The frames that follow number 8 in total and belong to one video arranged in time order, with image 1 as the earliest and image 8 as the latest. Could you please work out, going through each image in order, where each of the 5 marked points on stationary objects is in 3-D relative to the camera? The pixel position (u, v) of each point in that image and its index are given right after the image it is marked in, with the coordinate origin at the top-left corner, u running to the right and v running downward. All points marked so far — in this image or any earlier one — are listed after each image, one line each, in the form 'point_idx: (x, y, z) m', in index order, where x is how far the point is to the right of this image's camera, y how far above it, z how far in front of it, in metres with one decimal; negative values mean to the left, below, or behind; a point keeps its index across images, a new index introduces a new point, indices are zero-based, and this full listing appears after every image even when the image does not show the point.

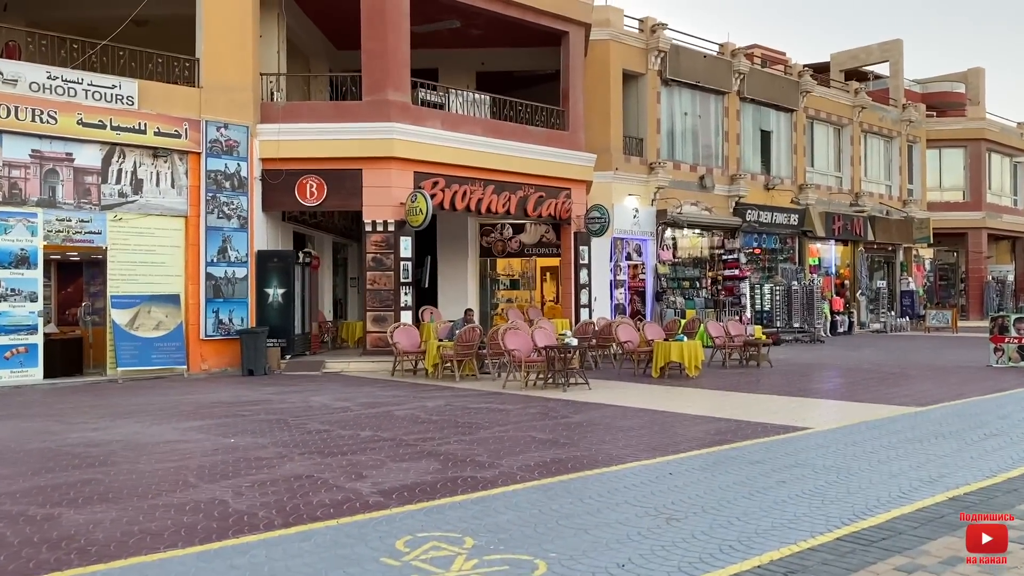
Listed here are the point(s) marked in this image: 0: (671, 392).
0: (+2.3, -1.5, +12.5) m
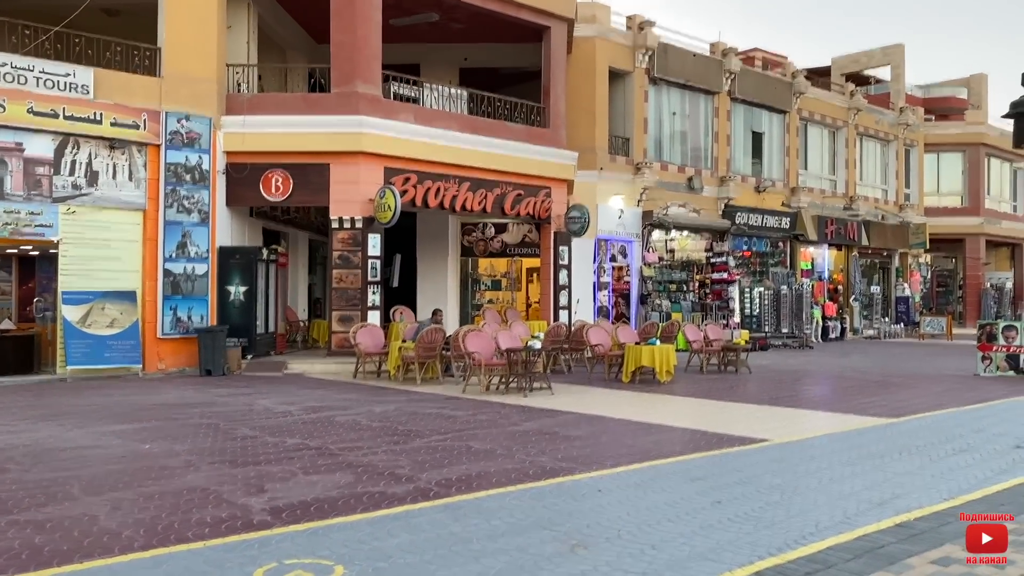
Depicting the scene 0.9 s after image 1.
0: (+1.7, -1.5, +12.0) m
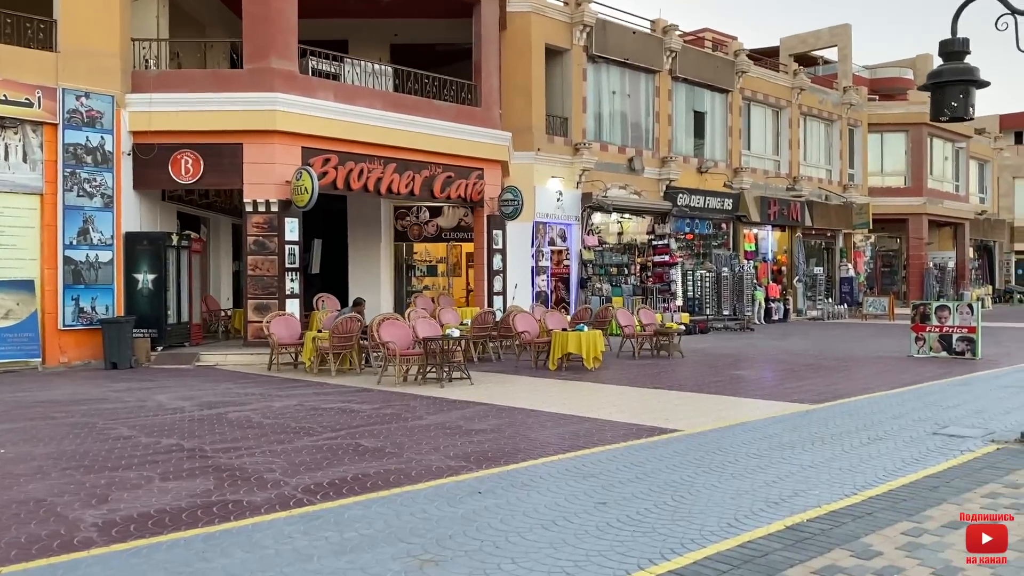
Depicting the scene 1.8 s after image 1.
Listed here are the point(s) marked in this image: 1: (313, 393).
0: (+0.6, -1.3, +11.5) m
1: (-2.4, -1.3, +10.6) m
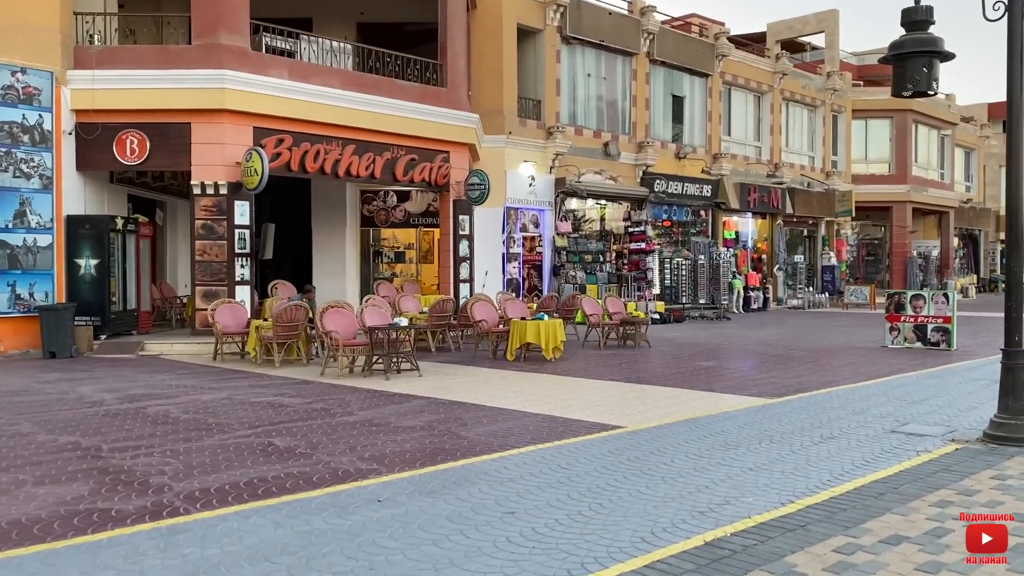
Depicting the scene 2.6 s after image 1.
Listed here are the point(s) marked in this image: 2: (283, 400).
0: (0.0, -1.1, +11.0) m
1: (-3.0, -1.1, +10.1) m
2: (-2.3, -1.1, +8.9) m
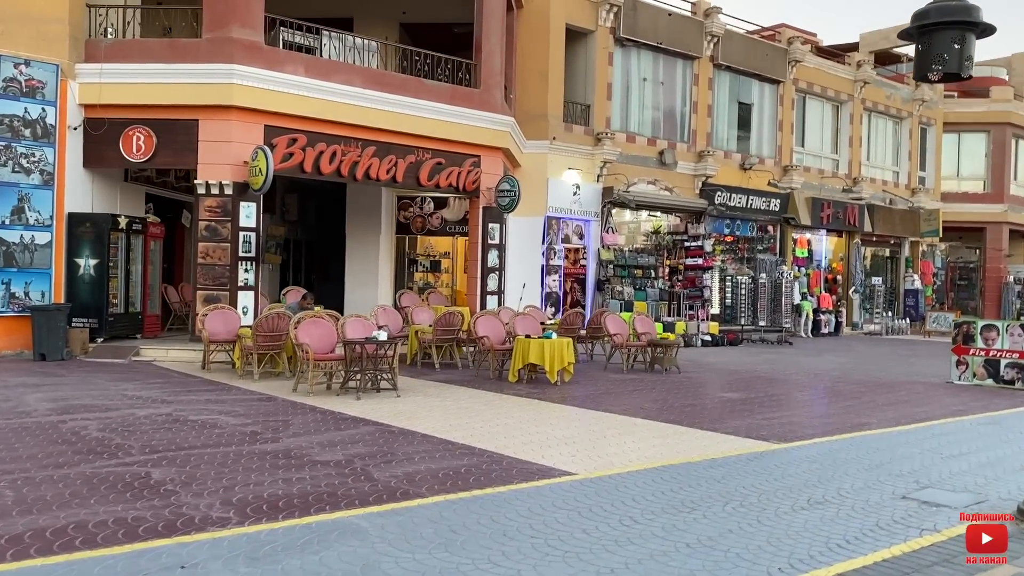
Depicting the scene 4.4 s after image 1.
0: (-0.1, -1.3, +9.8) m
1: (-3.2, -1.2, +9.2) m
2: (-2.6, -1.2, +8.0) m
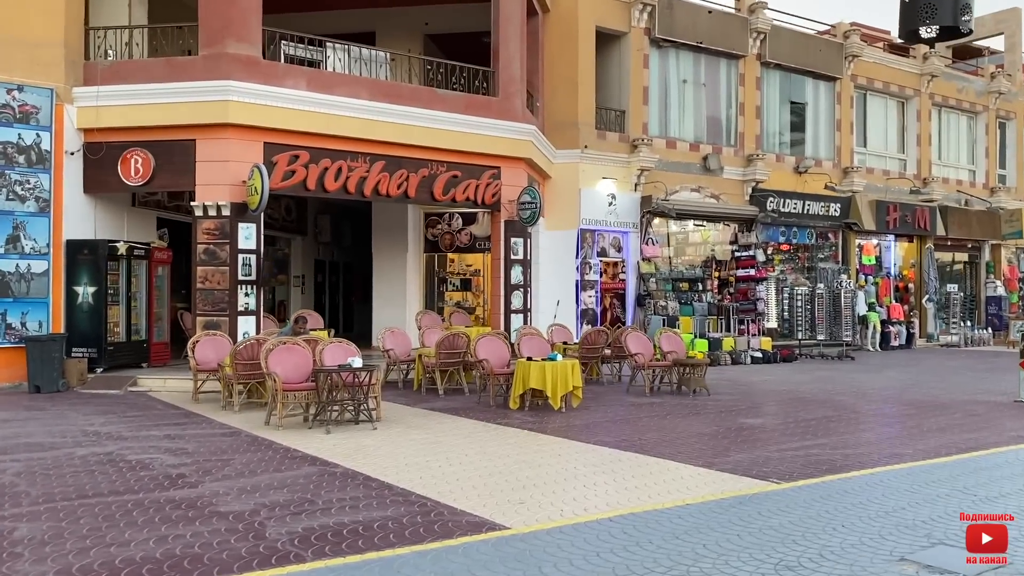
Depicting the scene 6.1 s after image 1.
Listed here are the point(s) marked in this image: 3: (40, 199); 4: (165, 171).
0: (-0.2, -1.5, +8.9) m
1: (-3.3, -1.4, +8.6) m
2: (-2.9, -1.4, +7.3) m
3: (-6.7, +1.3, +12.7) m
4: (-5.1, +1.7, +13.1) m
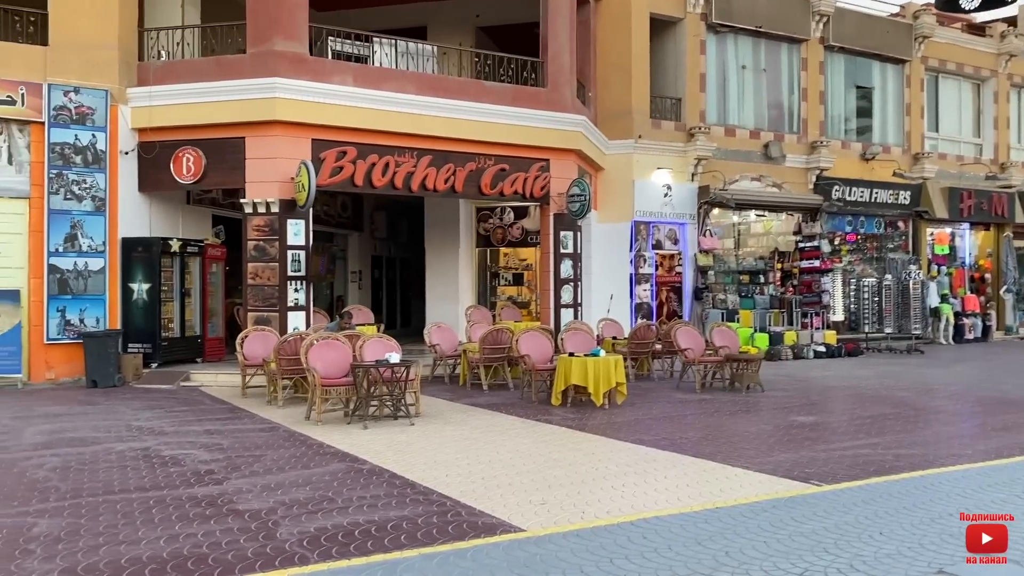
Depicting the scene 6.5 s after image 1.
0: (+0.2, -1.4, +8.7) m
1: (-3.0, -1.4, +8.6) m
2: (-2.6, -1.4, +7.3) m
3: (-6.0, +1.3, +13.0) m
4: (-4.4, +1.8, +13.3) m
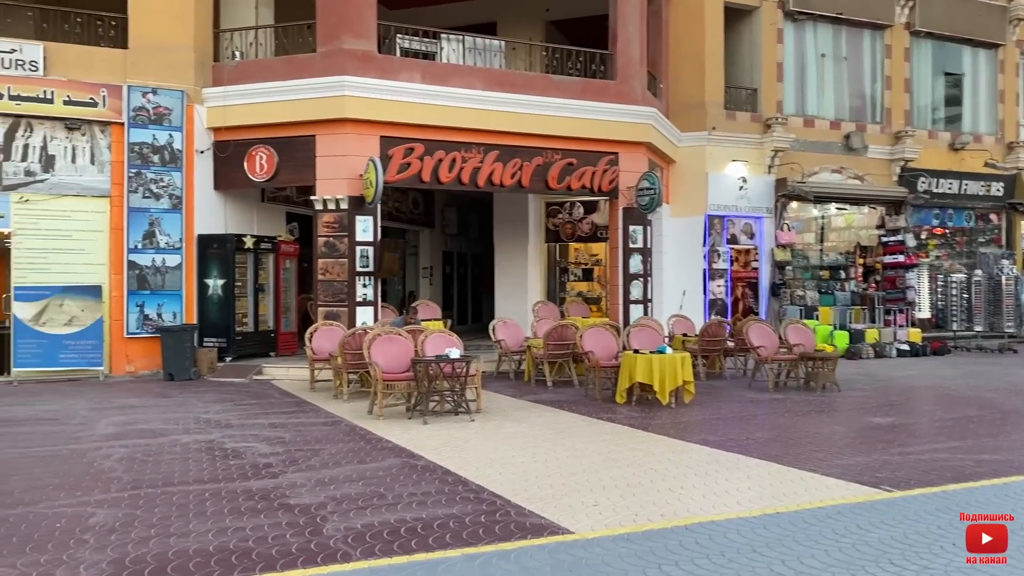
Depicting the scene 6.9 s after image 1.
0: (+0.7, -1.4, +8.6) m
1: (-2.4, -1.3, +8.8) m
2: (-2.1, -1.3, +7.4) m
3: (-5.1, +1.4, +13.4) m
4: (-3.4, +1.8, +13.5) m
